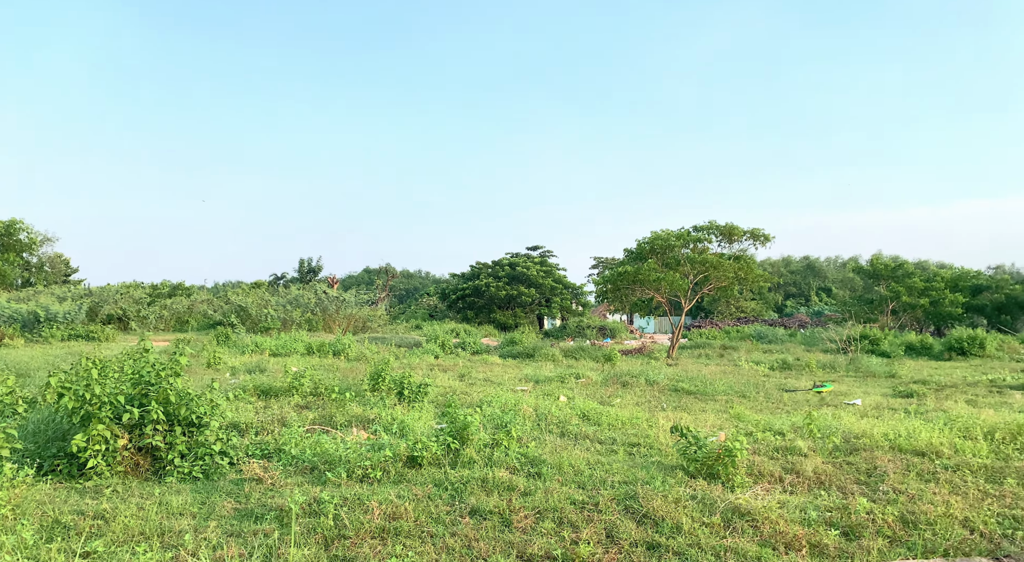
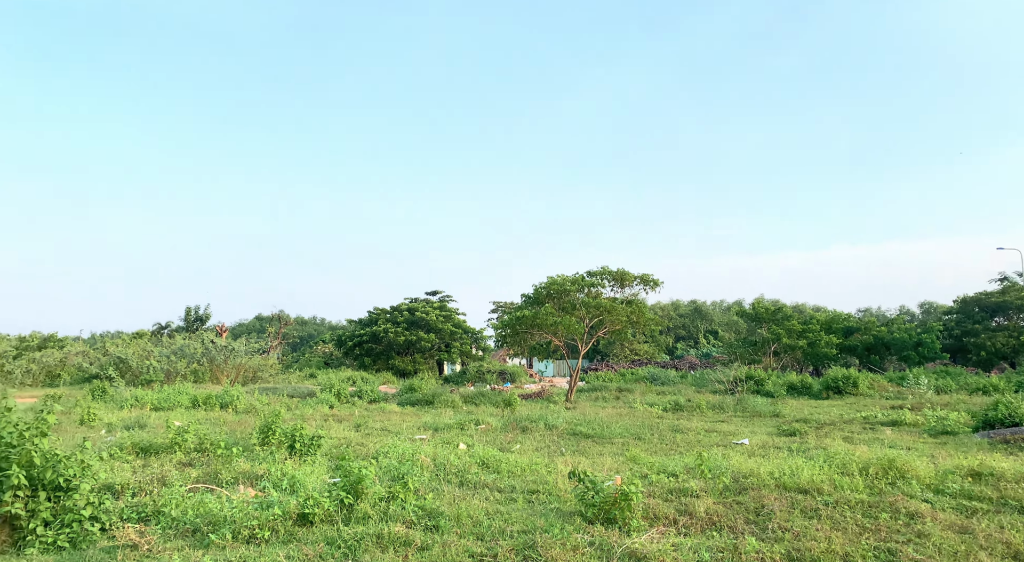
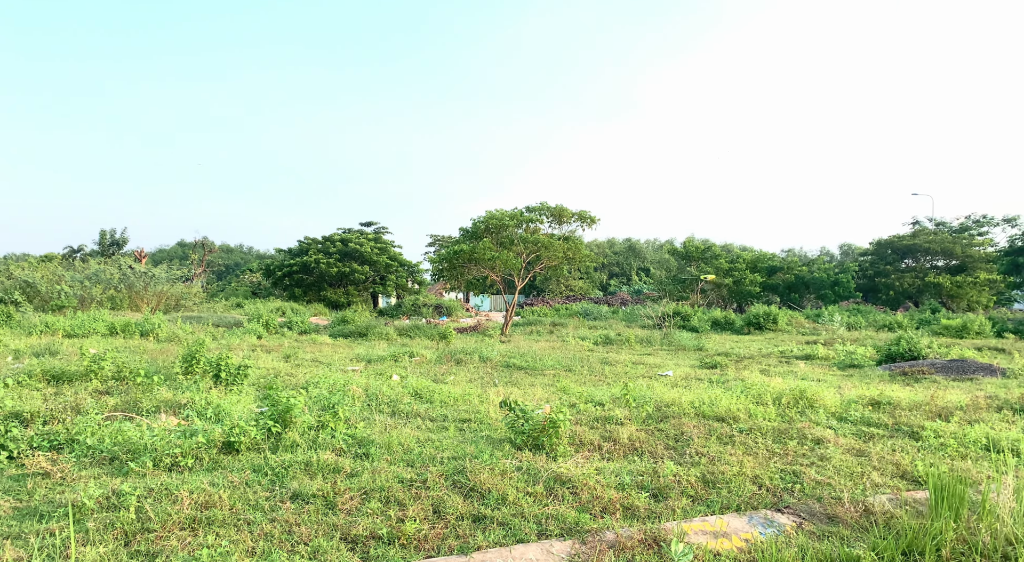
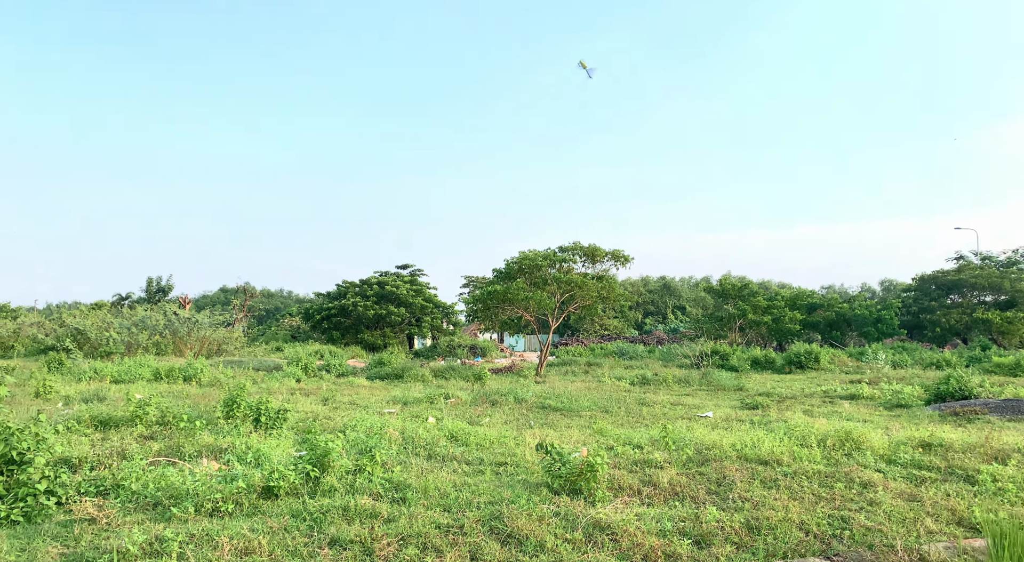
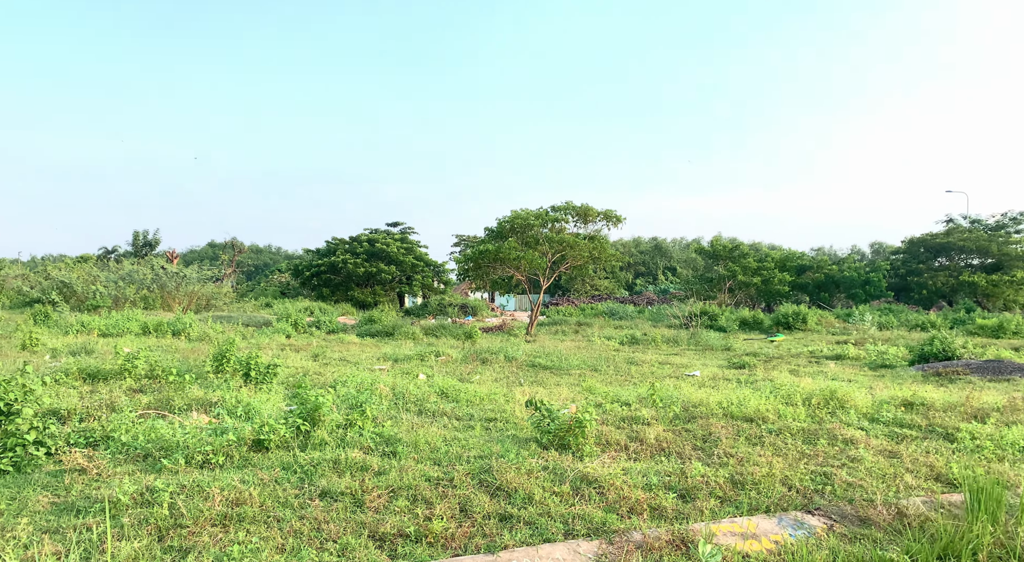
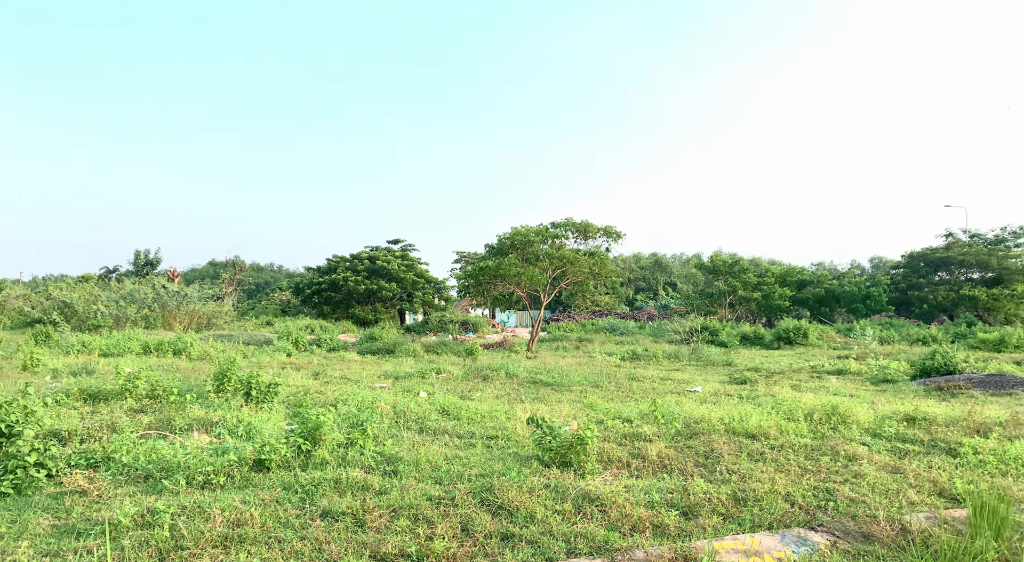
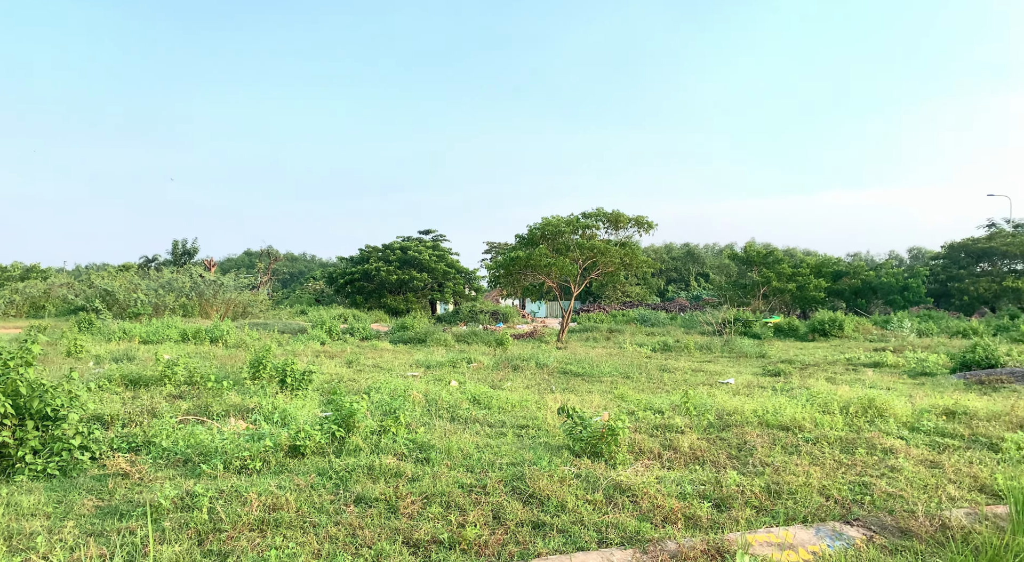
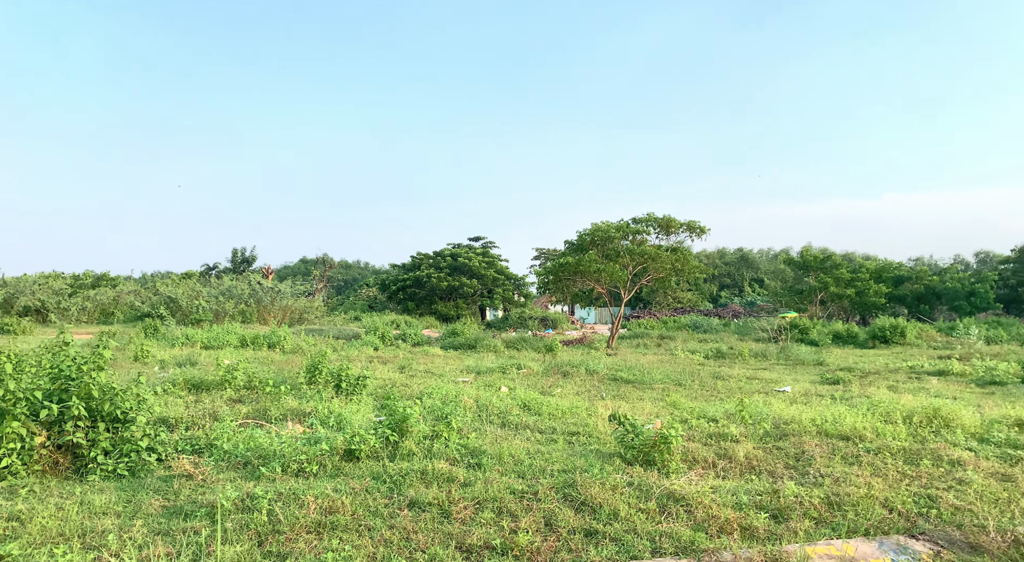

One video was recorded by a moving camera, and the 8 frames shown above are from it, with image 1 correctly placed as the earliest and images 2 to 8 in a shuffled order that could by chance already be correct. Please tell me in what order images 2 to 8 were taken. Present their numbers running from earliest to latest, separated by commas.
8, 7, 5, 3, 6, 4, 2
